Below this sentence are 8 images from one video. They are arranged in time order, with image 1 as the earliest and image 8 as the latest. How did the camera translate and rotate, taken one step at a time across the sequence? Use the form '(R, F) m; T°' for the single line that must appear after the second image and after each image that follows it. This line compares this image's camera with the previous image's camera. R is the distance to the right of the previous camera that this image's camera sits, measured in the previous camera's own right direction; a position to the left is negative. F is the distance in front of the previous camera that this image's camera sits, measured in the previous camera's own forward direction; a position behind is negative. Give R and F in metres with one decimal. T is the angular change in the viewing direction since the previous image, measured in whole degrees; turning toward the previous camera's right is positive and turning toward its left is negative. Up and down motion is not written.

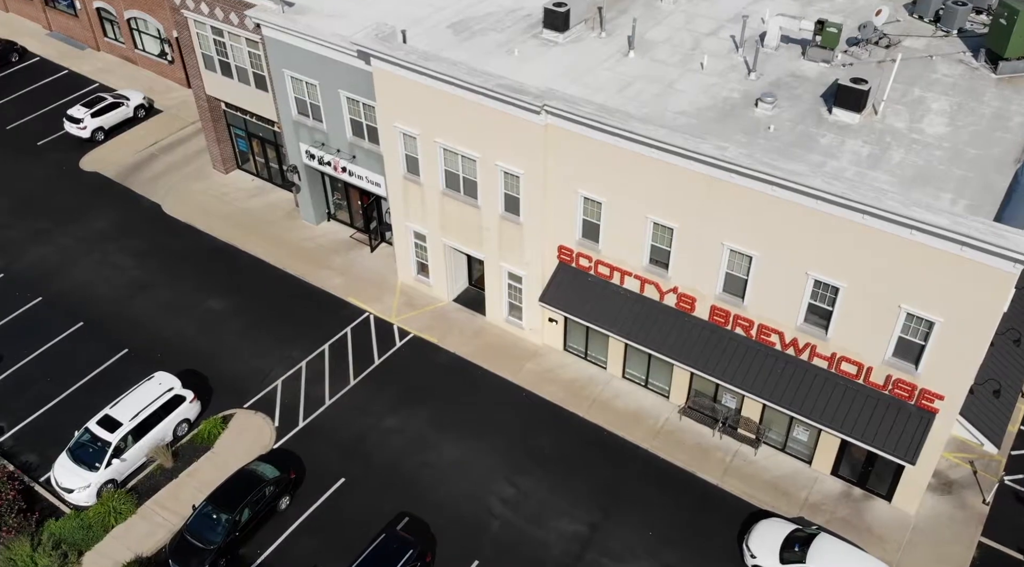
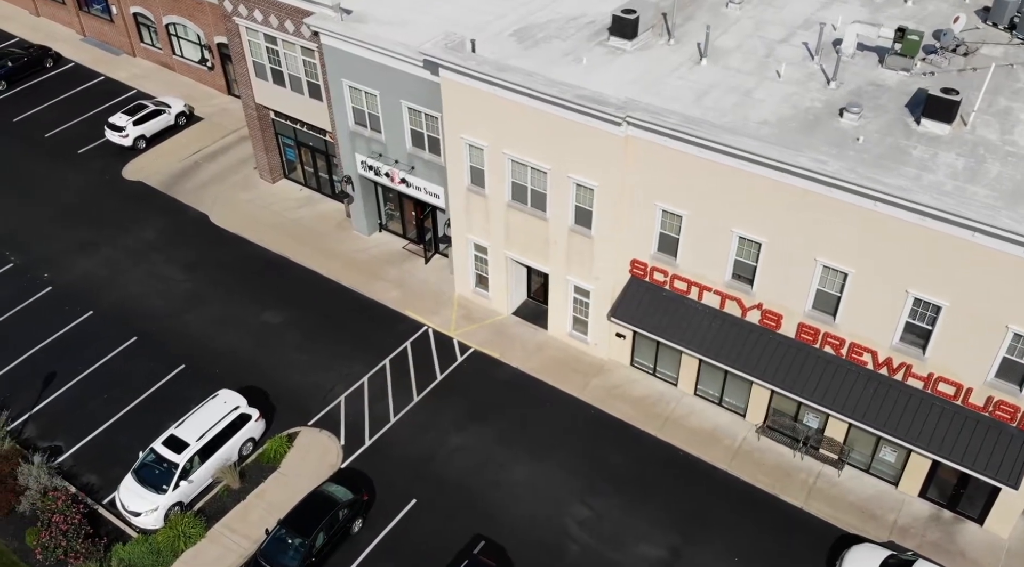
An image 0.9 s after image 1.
(-2.3, +0.8) m; 0°
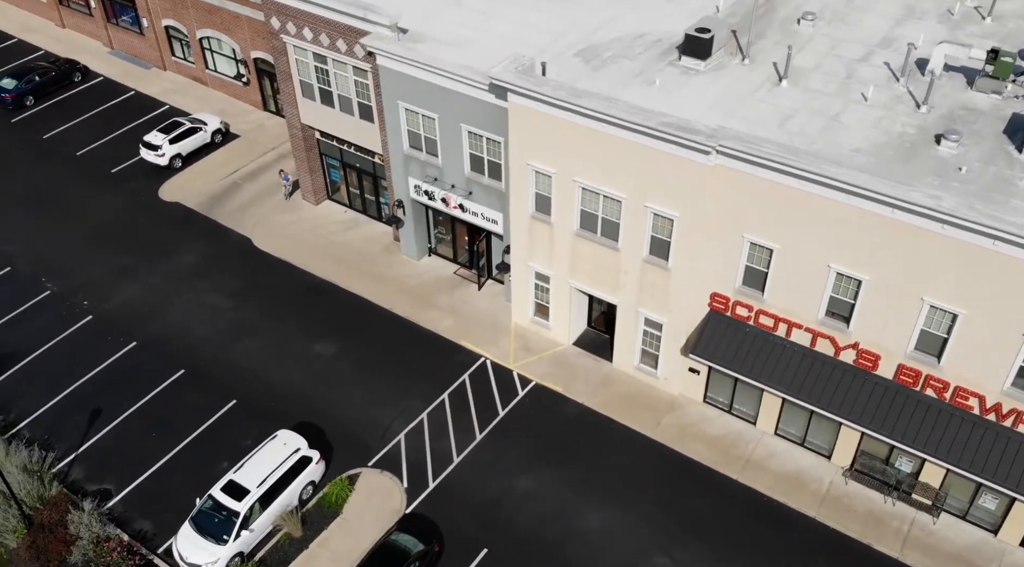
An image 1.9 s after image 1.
(-2.2, +1.5) m; 0°
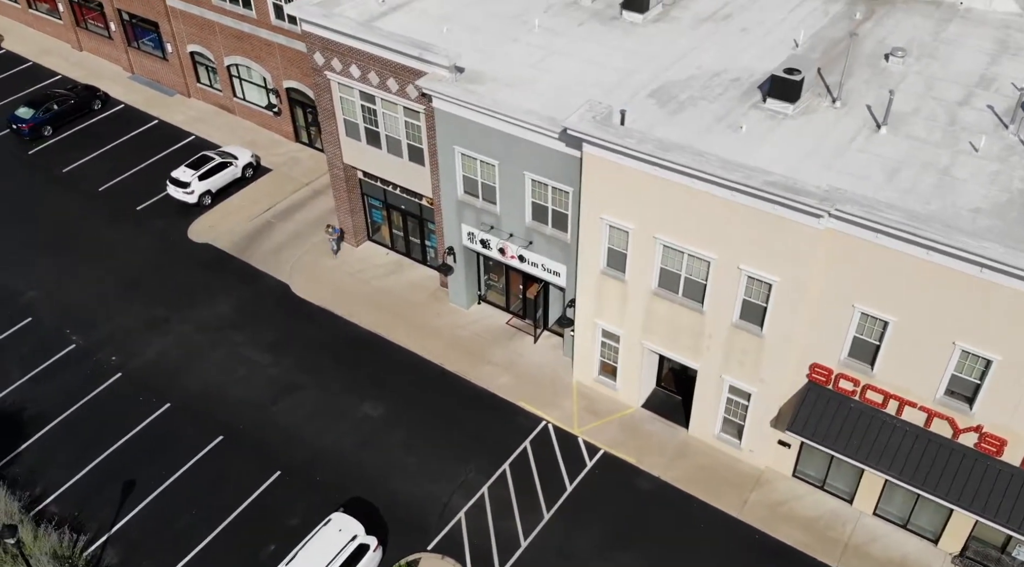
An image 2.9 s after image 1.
(-2.1, +2.4) m; 0°
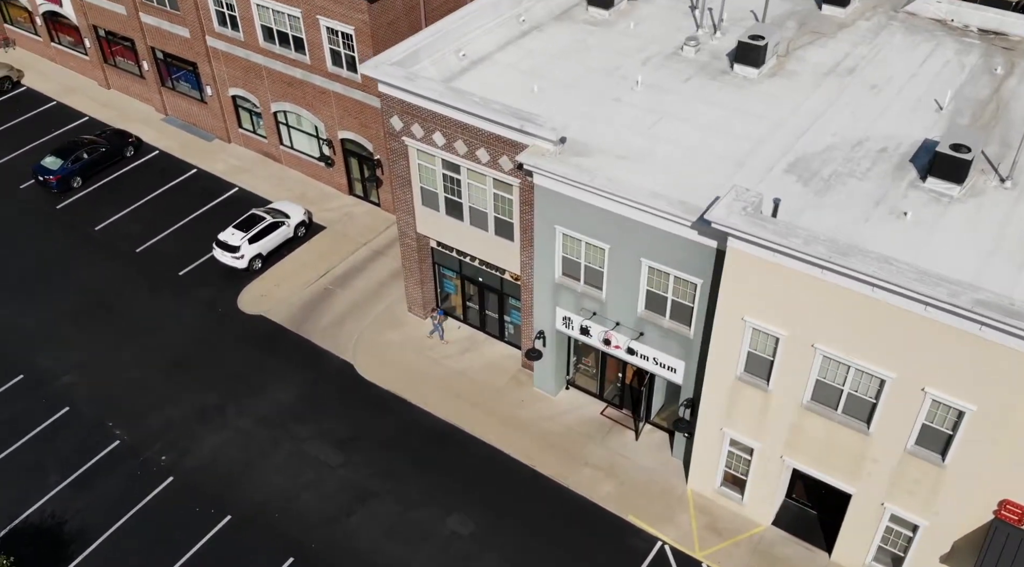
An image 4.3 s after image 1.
(-3.2, +3.7) m; 0°
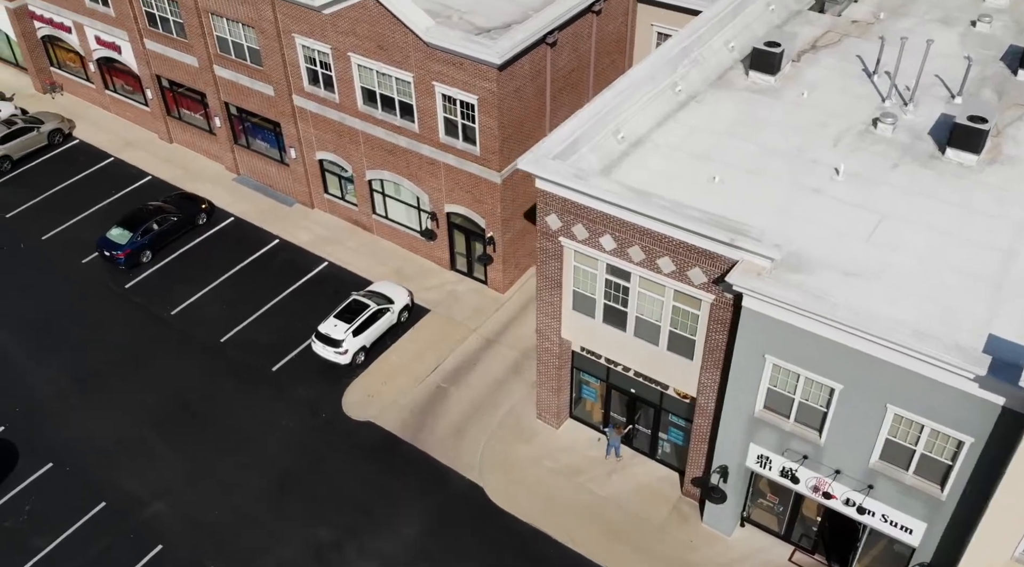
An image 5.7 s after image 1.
(-4.7, +4.3) m; 0°
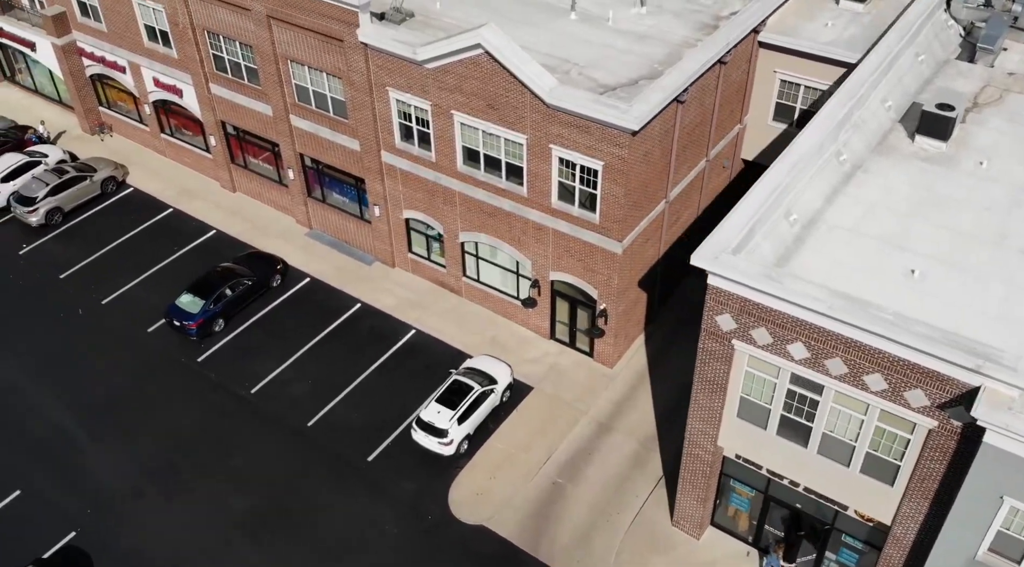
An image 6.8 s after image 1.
(-3.8, +3.1) m; 0°
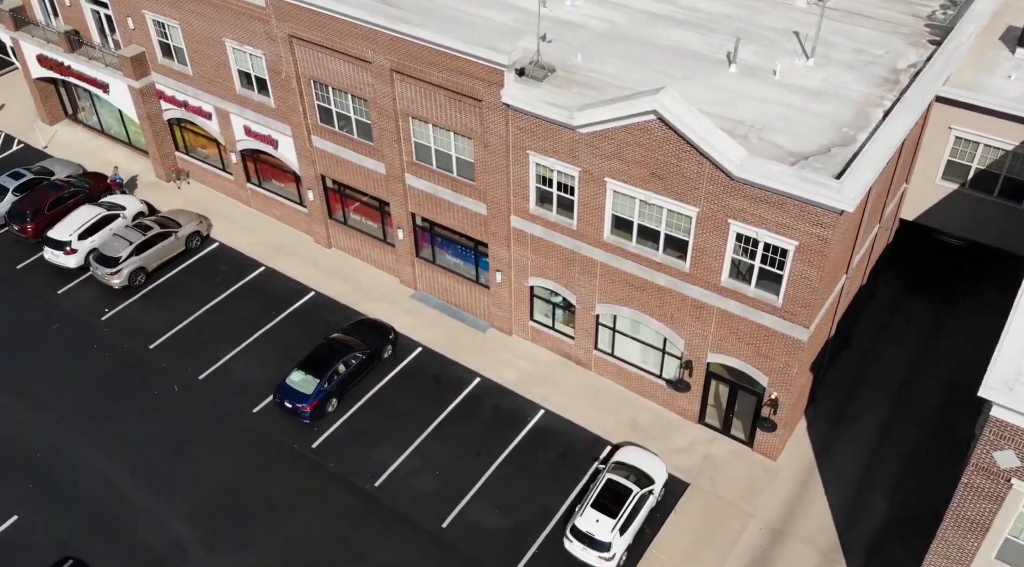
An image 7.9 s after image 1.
(-4.5, +3.0) m; 0°
